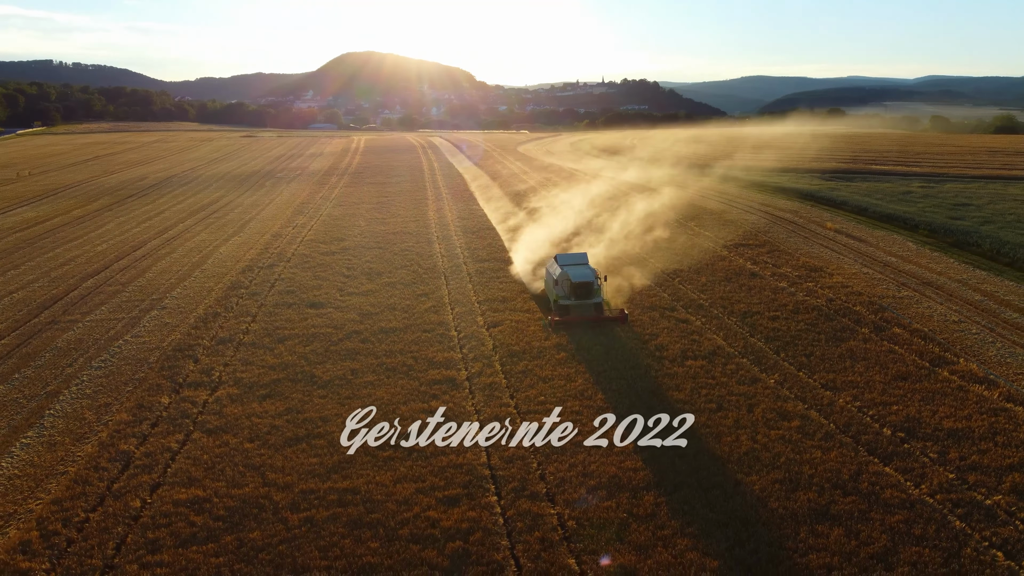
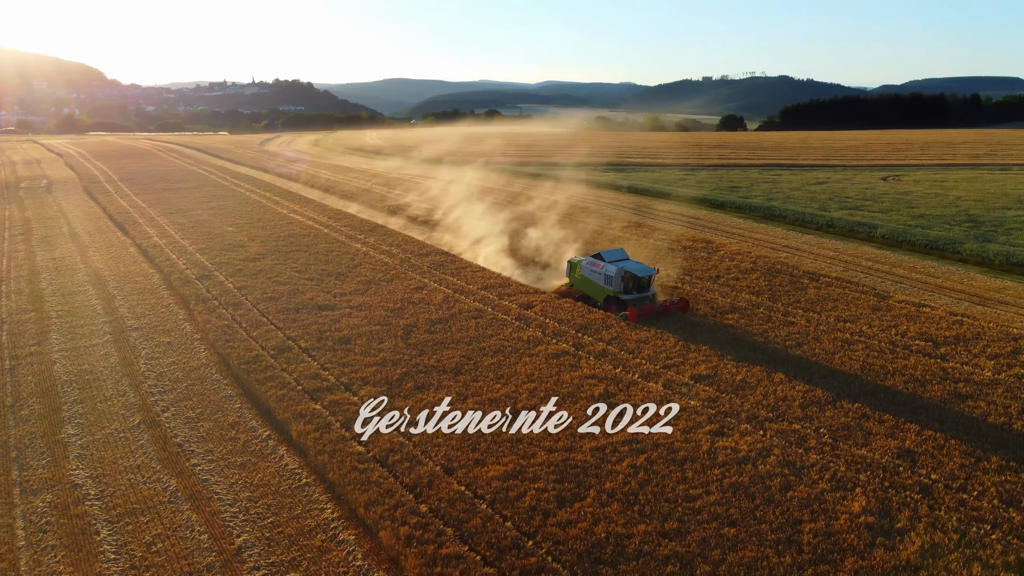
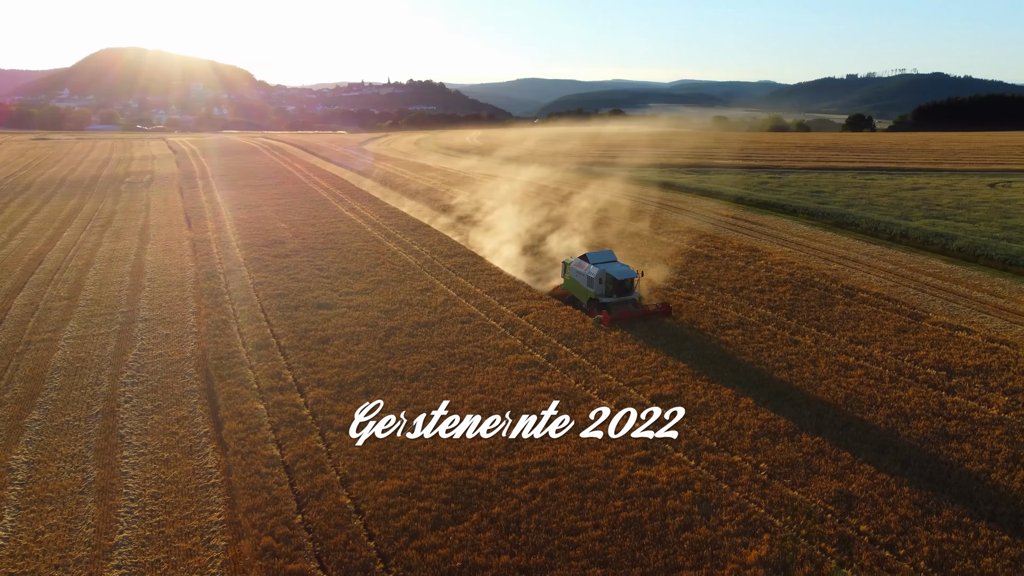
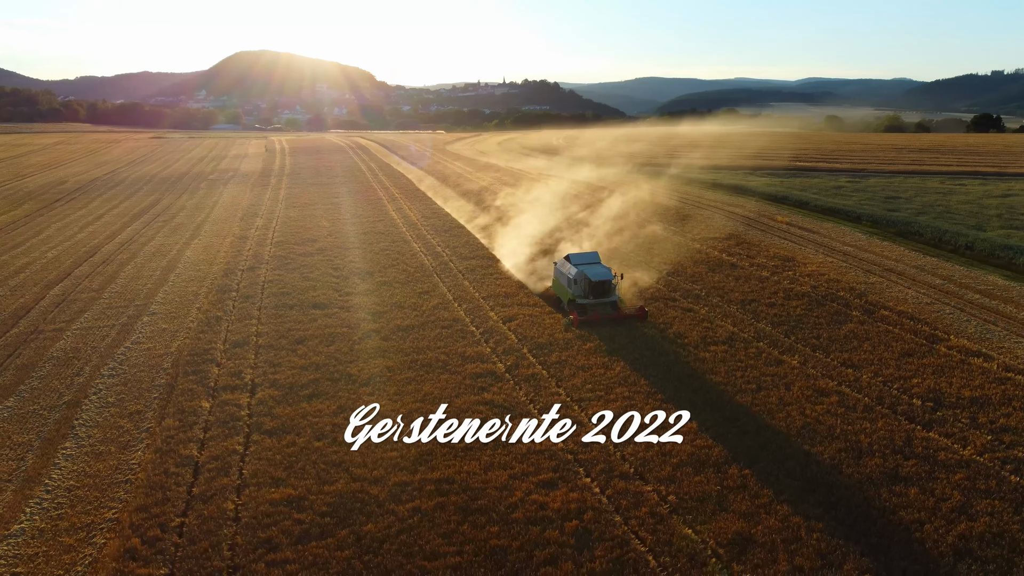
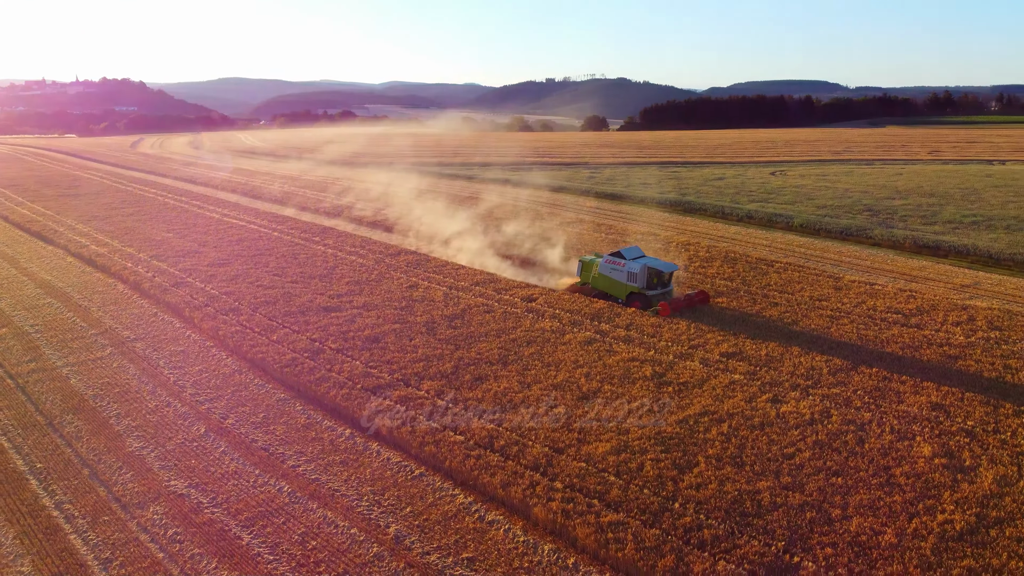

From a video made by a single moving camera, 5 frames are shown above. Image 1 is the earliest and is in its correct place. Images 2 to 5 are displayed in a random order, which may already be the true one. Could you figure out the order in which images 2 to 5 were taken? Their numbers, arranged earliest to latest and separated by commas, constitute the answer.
4, 3, 2, 5
